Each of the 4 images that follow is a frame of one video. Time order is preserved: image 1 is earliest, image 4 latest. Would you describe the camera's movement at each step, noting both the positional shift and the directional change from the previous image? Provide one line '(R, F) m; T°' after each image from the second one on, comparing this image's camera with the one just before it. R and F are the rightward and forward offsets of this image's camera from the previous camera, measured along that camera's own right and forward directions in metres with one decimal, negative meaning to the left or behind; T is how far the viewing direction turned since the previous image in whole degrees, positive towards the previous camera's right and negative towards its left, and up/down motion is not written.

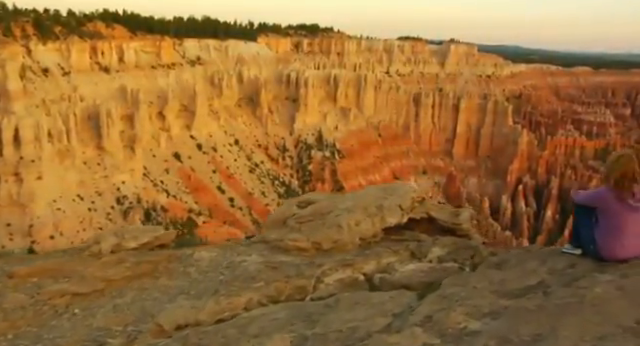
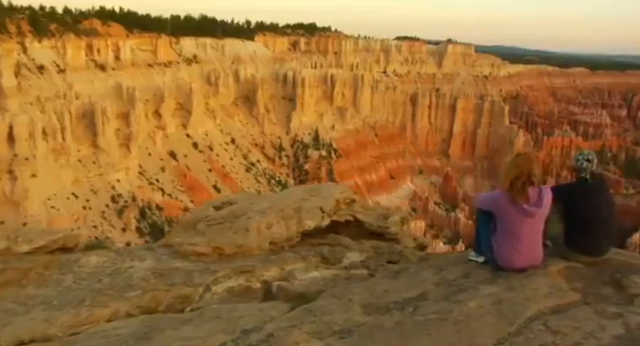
(+0.9, +0.3) m; 0°
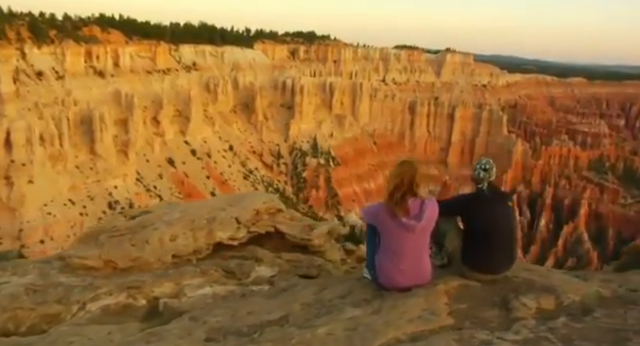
(+0.9, +0.3) m; 0°
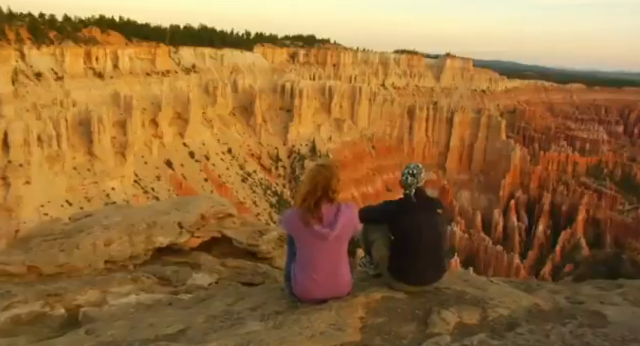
(+0.5, +0.2) m; 0°
